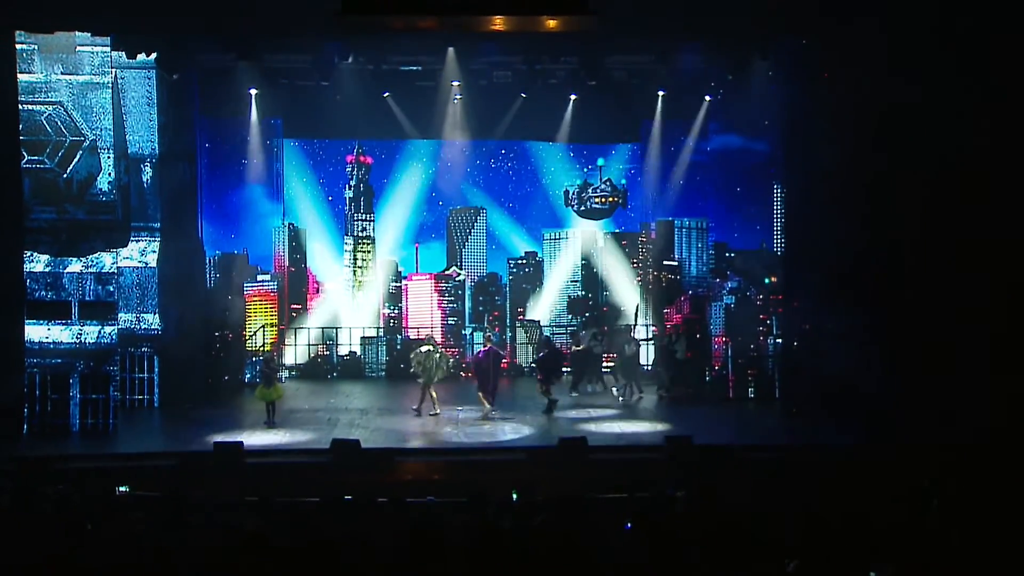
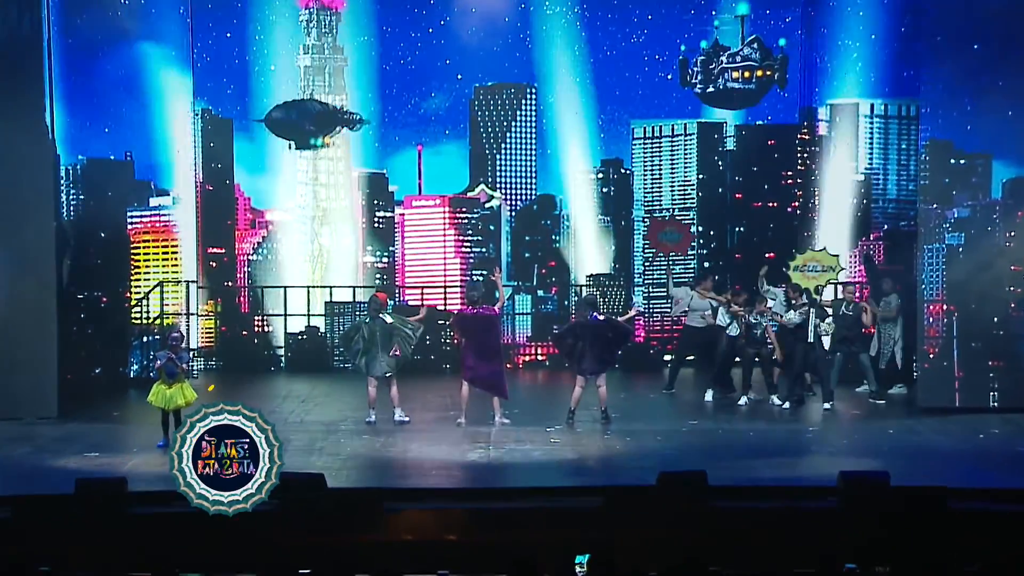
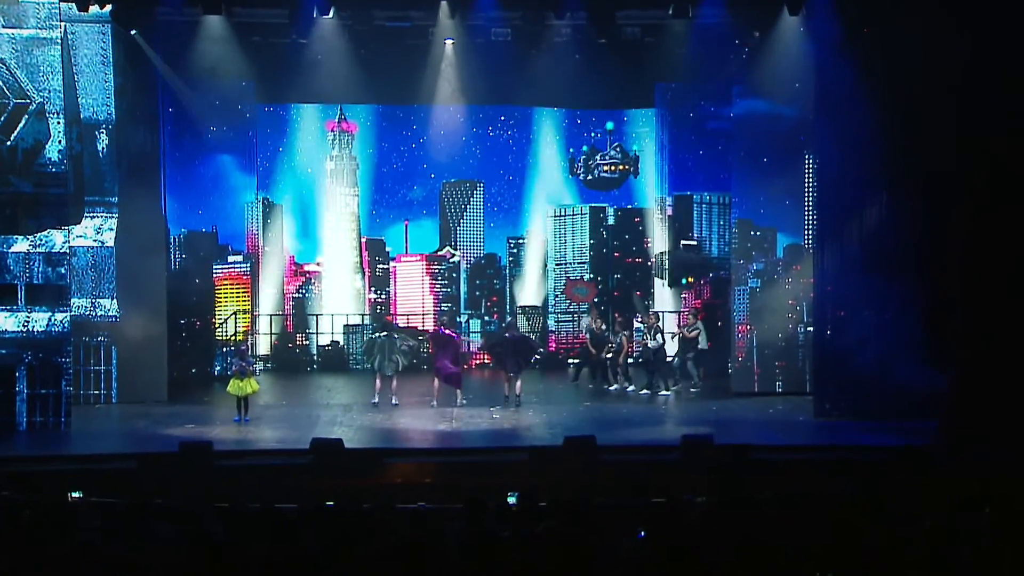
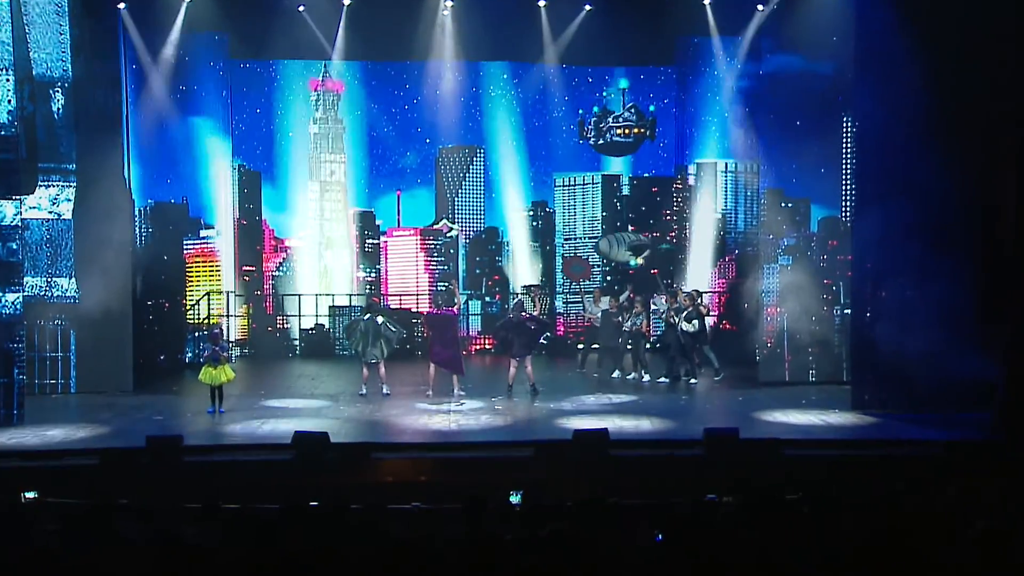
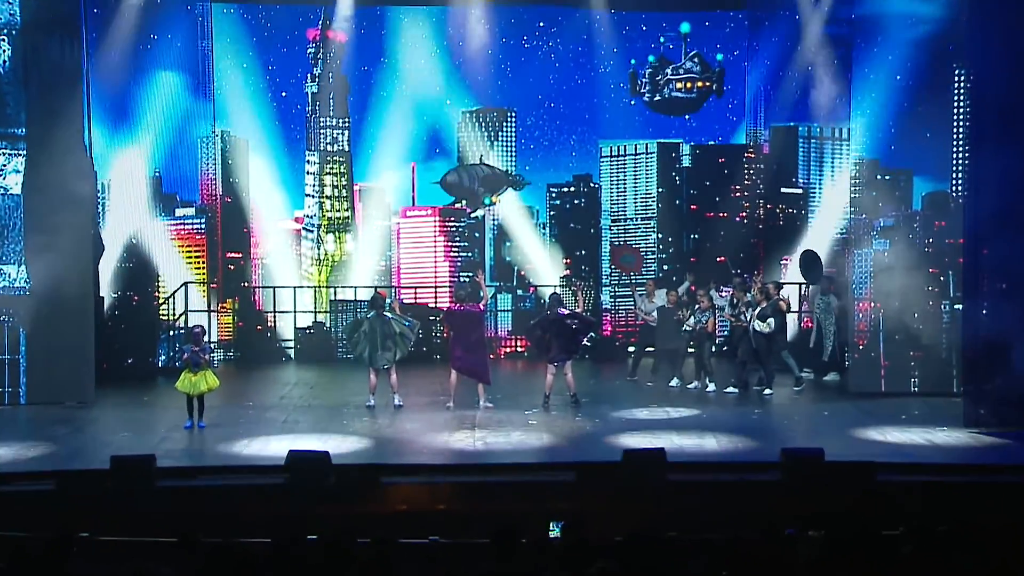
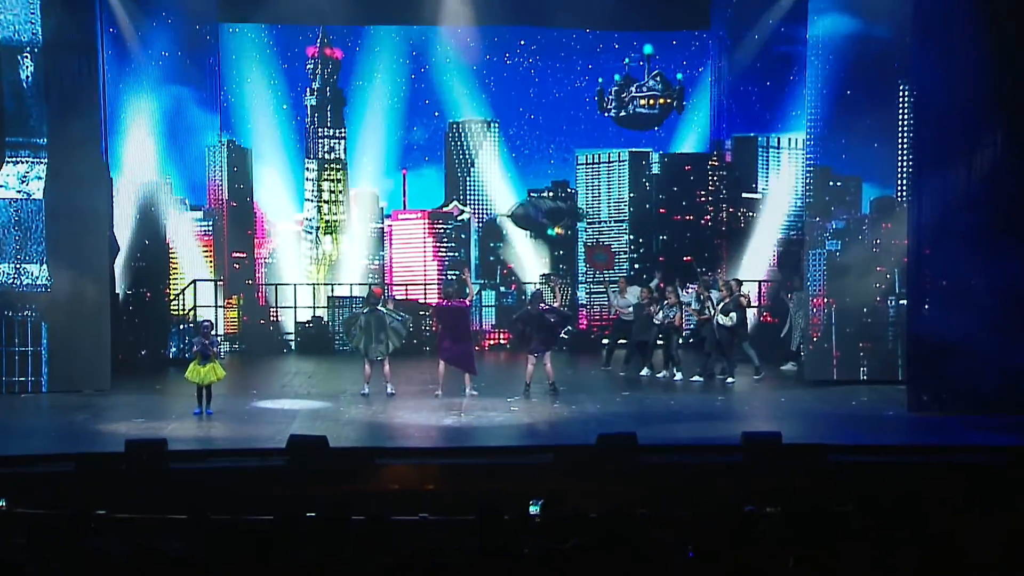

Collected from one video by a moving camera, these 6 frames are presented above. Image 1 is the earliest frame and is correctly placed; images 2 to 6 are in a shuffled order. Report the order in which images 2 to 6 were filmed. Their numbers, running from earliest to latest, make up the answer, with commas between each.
3, 4, 6, 5, 2
